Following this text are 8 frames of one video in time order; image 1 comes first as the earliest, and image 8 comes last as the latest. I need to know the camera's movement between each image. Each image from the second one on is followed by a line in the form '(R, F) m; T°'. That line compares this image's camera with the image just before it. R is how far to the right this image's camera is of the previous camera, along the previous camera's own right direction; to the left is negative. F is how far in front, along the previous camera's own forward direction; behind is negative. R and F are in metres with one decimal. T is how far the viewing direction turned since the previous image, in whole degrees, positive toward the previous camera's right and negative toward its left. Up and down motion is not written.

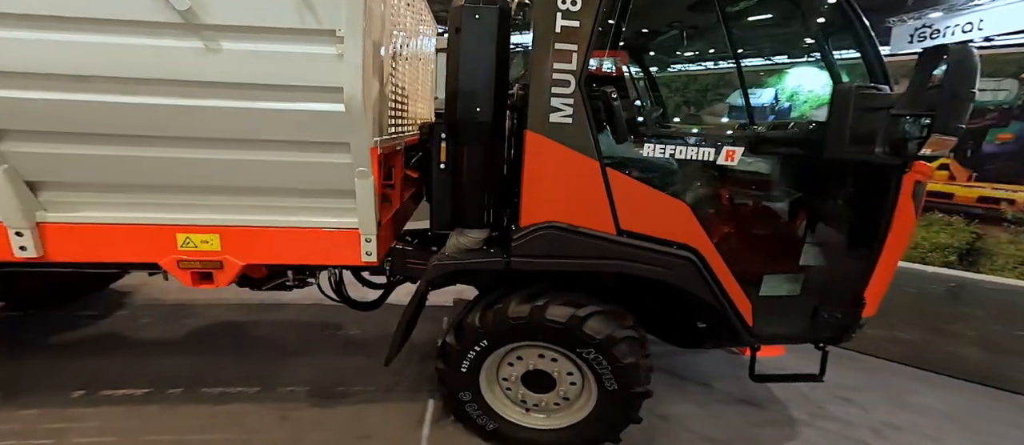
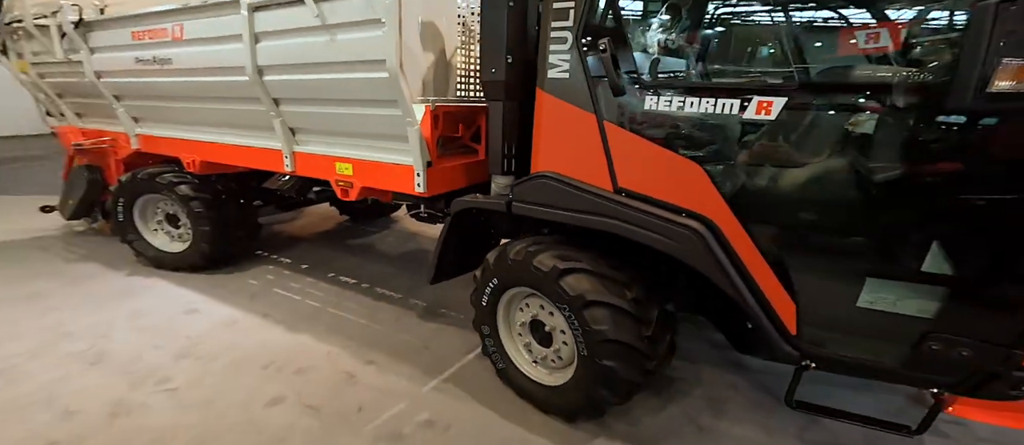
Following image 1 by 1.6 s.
(+1.2, +0.3) m; -39°
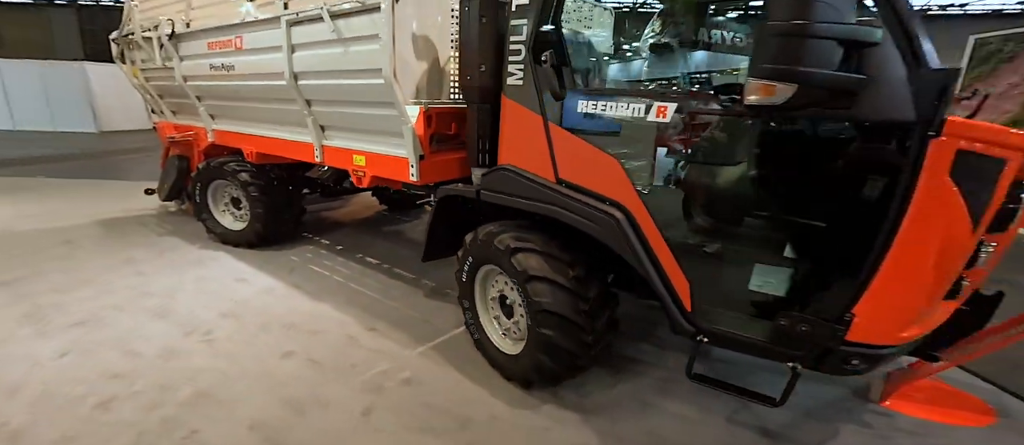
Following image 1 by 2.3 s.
(+0.5, -0.2) m; -8°
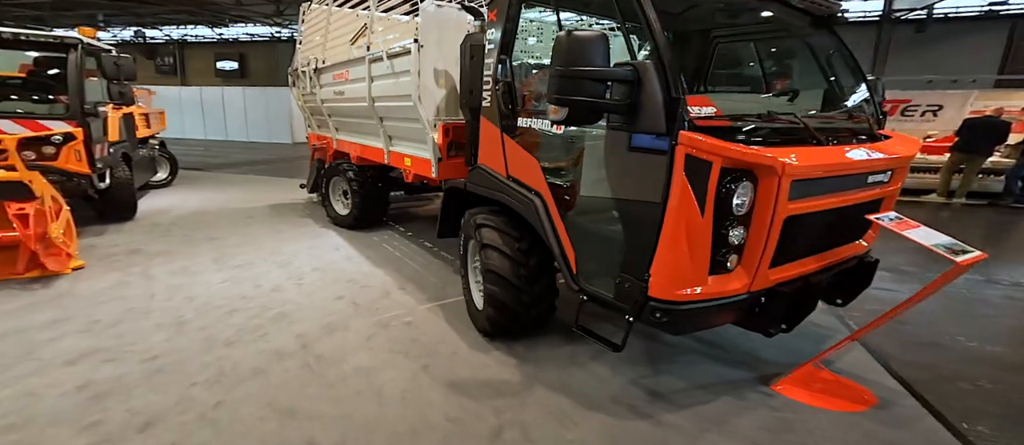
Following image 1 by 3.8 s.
(+1.0, -0.5) m; -16°
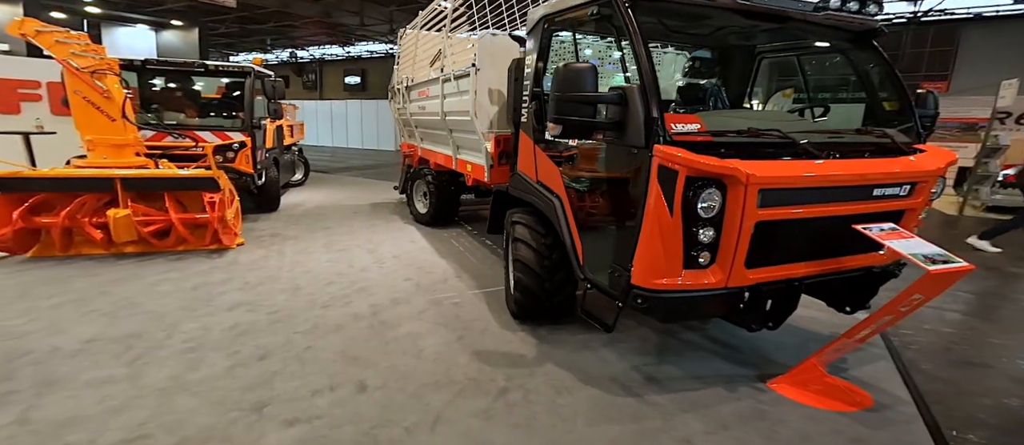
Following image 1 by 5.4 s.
(+0.4, -0.4) m; -11°
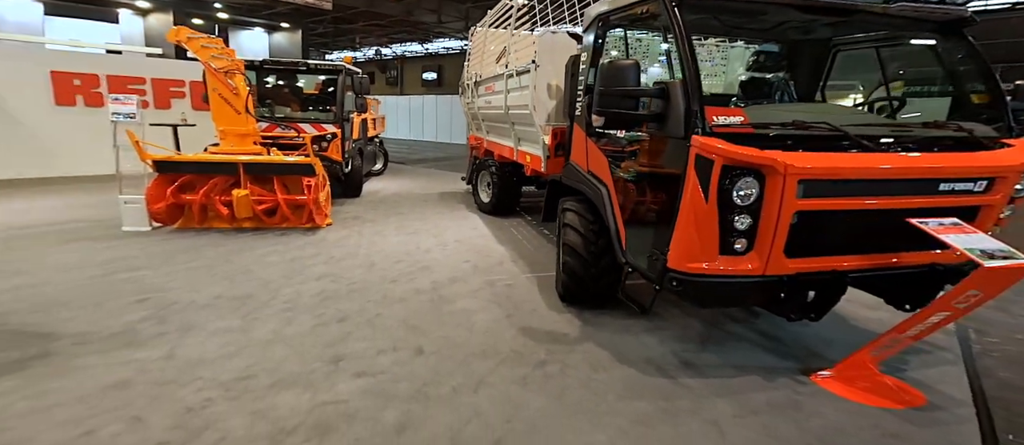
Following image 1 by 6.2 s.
(+0.1, -0.2) m; -8°
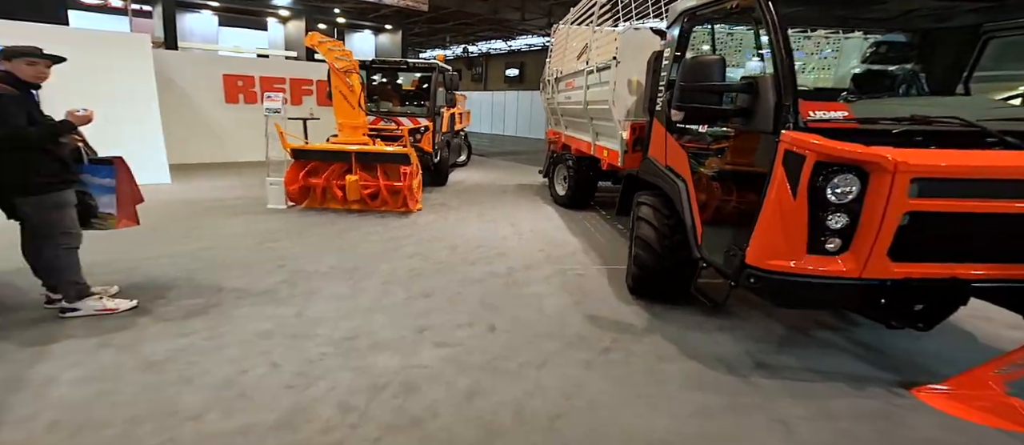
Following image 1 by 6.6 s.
(0.0, -0.2) m; -9°
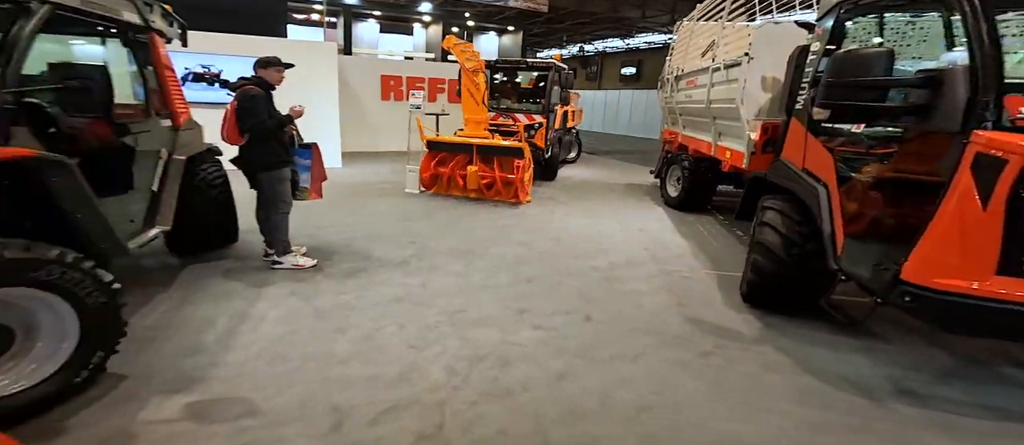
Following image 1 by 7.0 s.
(0.0, -0.1) m; -12°
